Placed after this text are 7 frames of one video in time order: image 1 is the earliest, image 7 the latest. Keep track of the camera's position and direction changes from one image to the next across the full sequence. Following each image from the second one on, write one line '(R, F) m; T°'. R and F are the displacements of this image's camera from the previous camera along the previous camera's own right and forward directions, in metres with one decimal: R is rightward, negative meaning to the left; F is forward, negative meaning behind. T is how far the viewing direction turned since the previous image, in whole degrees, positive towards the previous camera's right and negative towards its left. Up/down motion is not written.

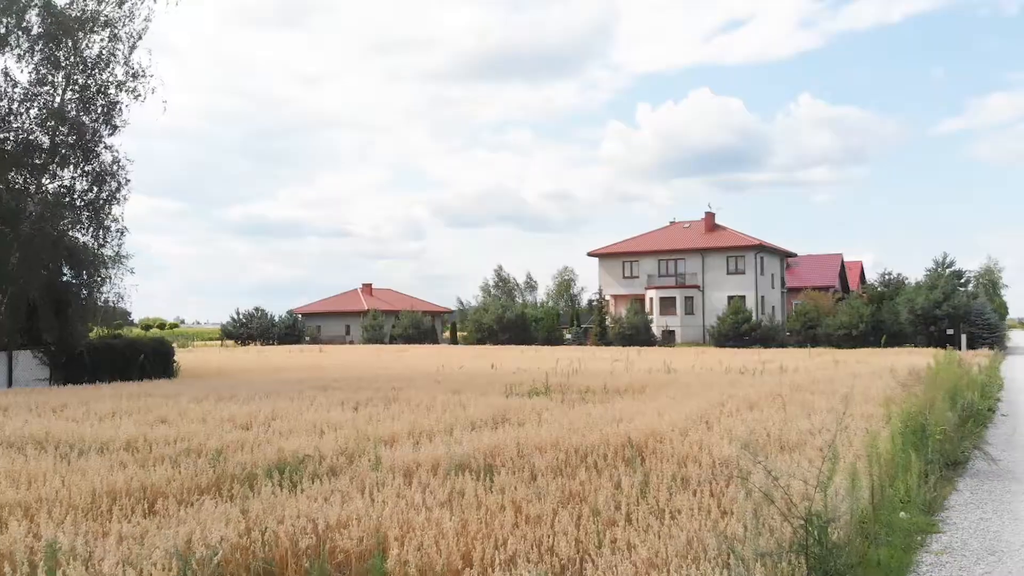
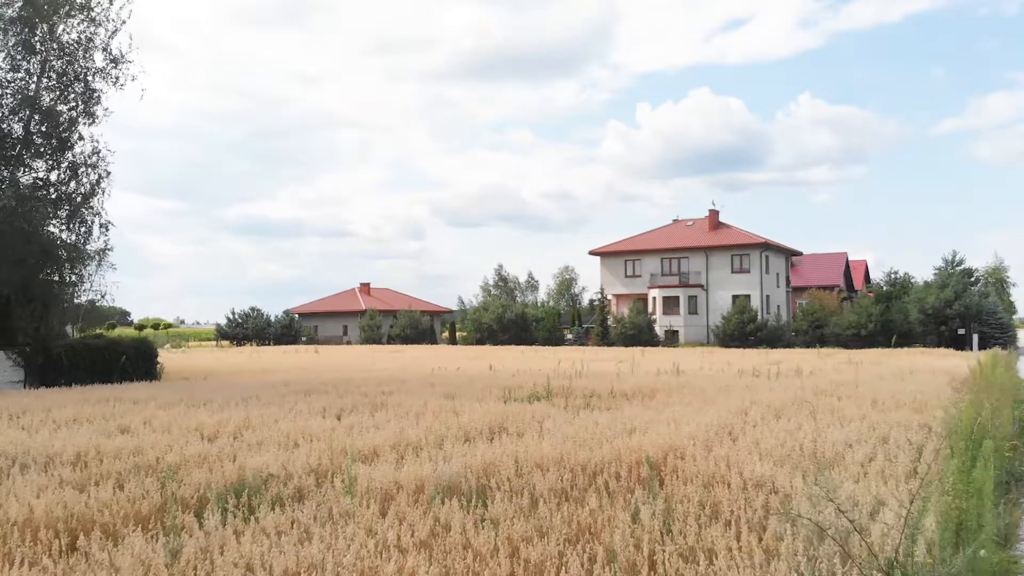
(0.0, +0.9) m; 0°
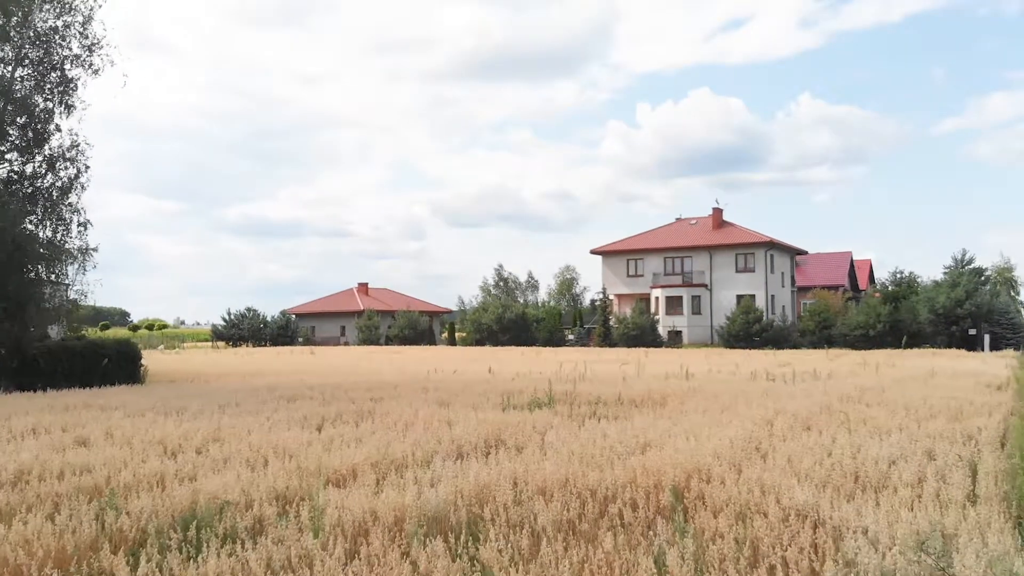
(0.0, +0.8) m; 0°
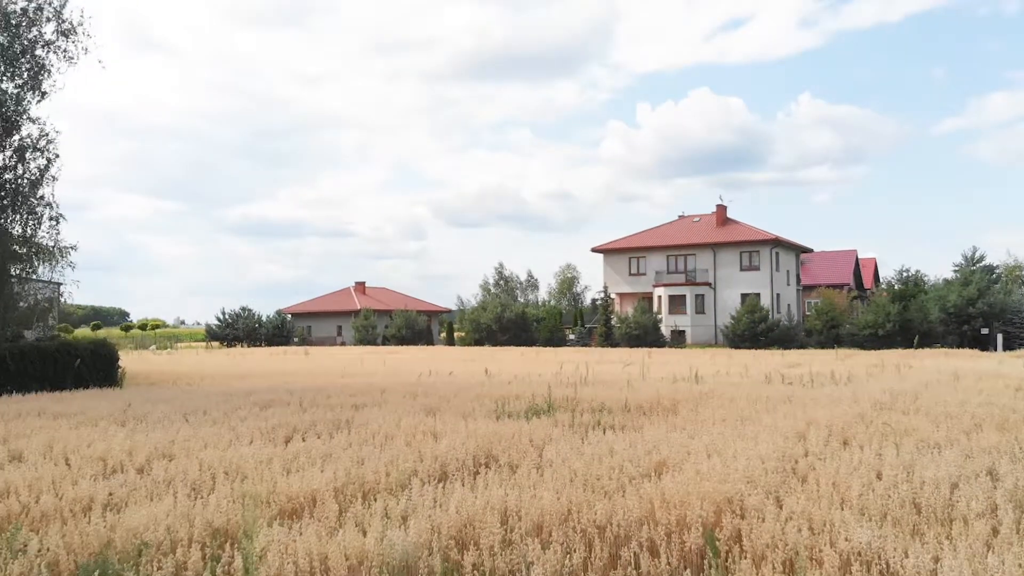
(+0.1, +0.9) m; 0°
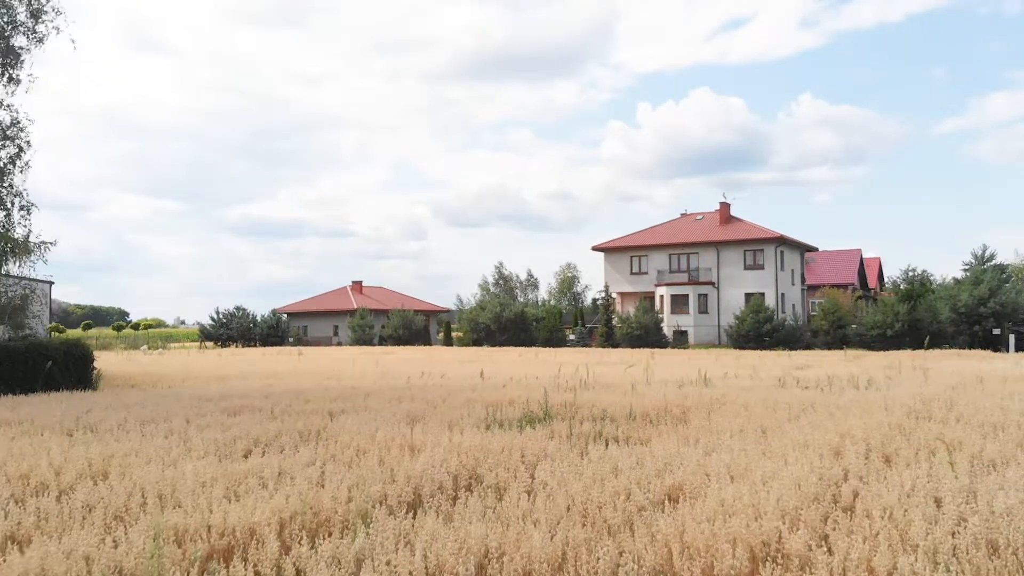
(+0.1, +0.9) m; 0°
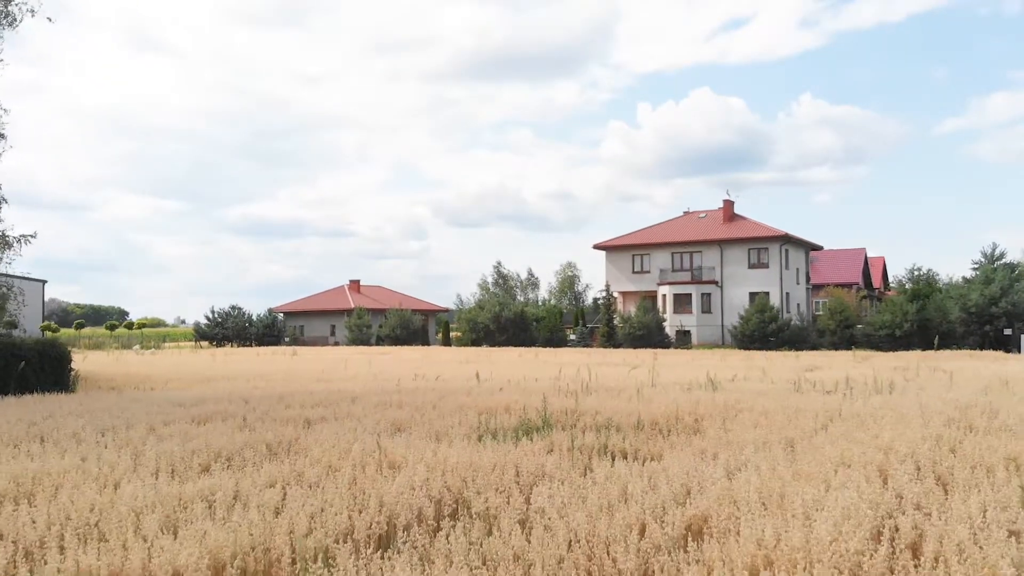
(0.0, +0.8) m; 0°
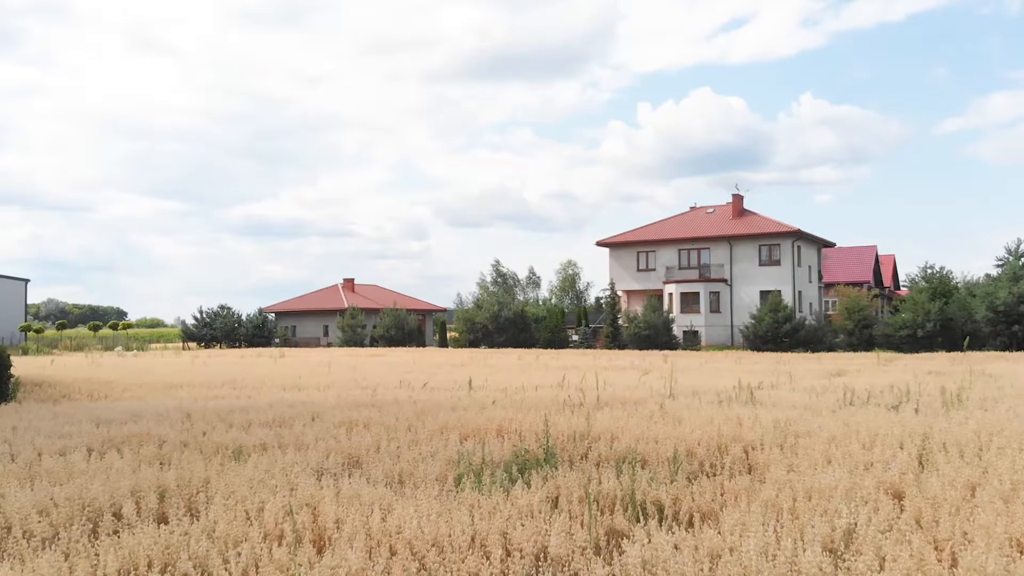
(+0.1, +1.8) m; 0°
